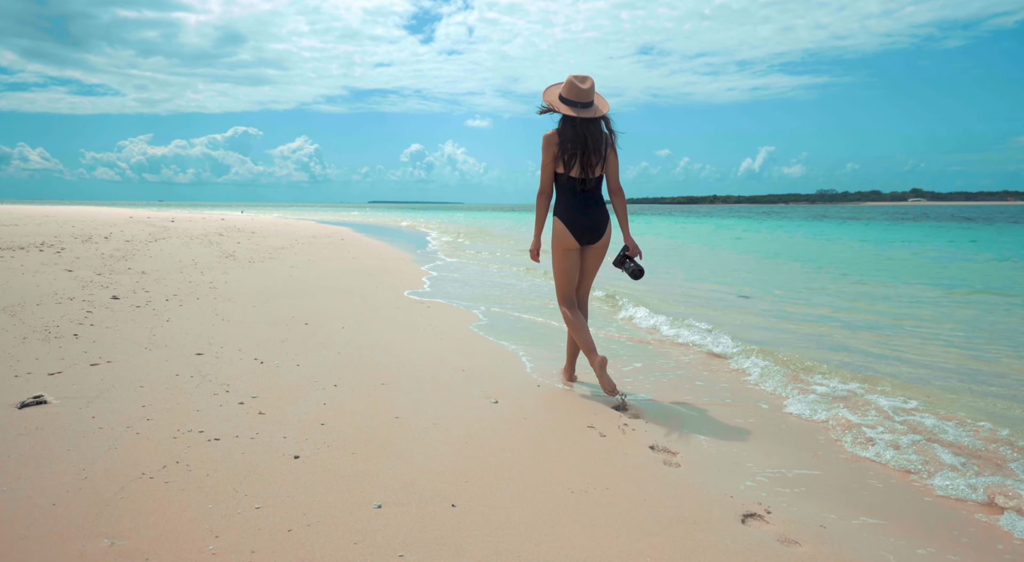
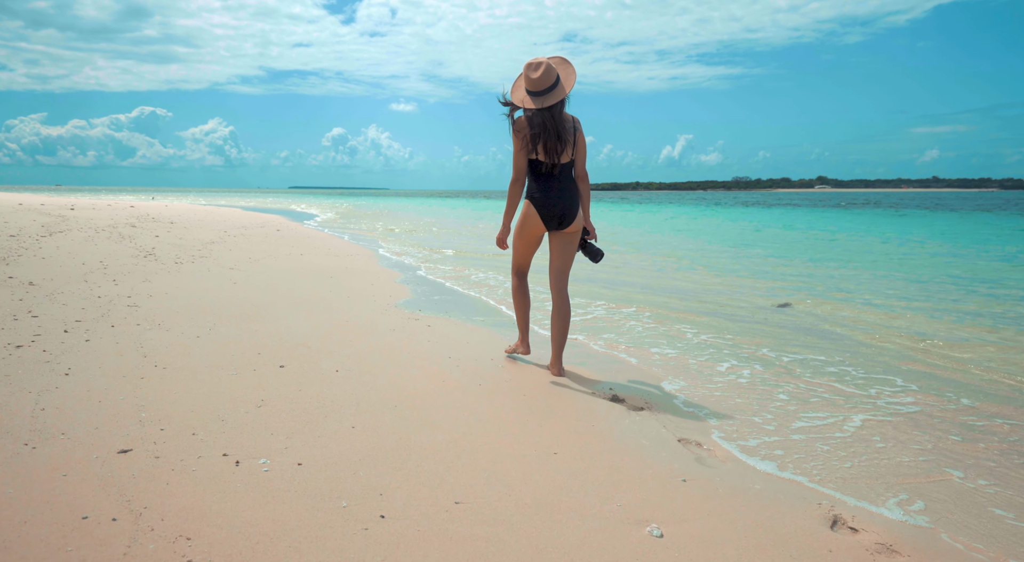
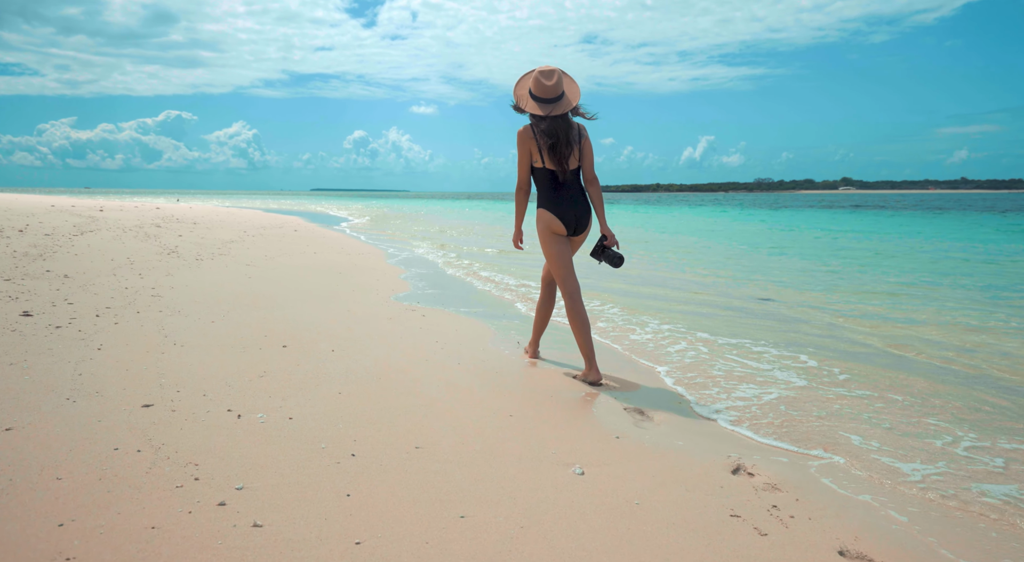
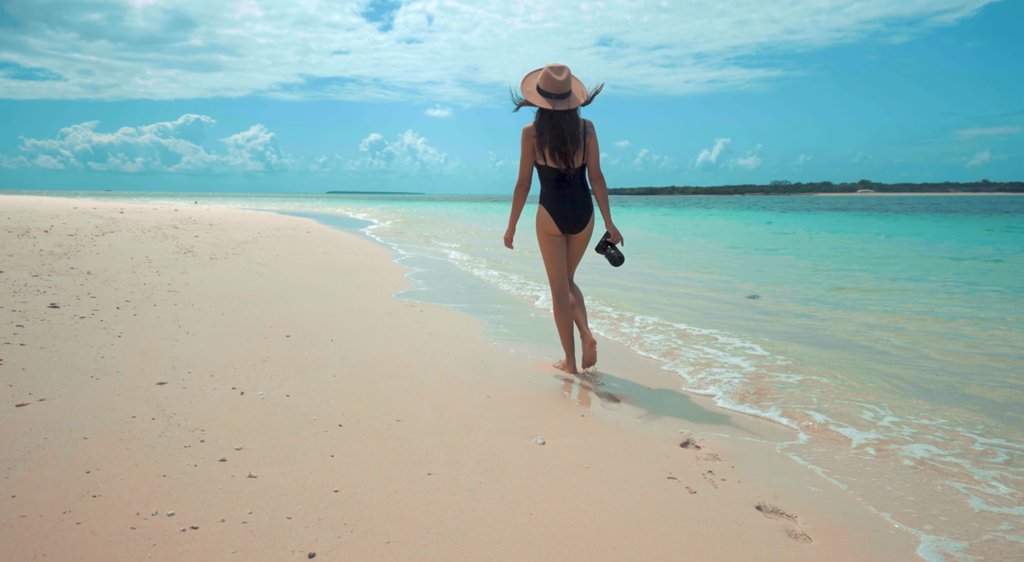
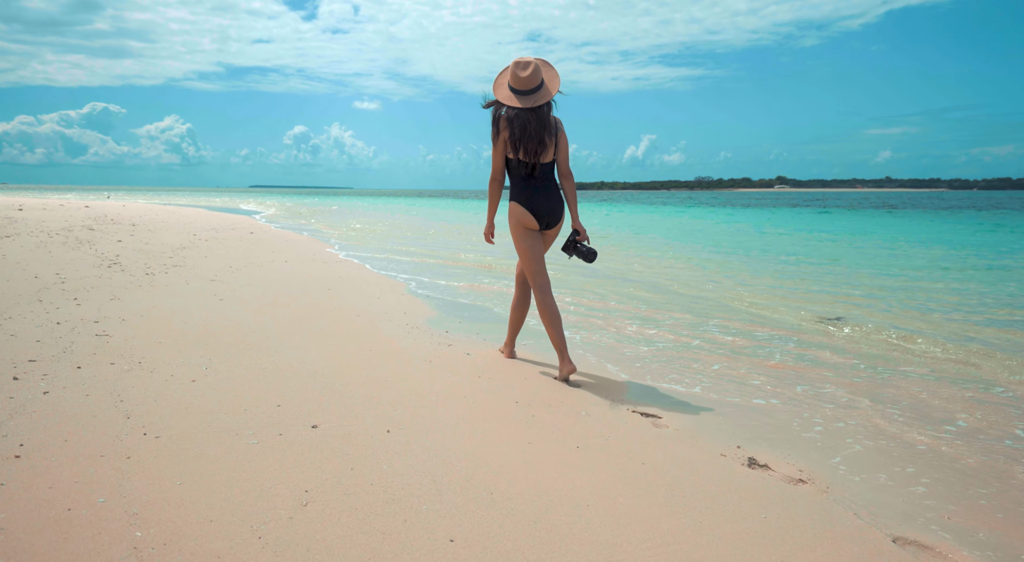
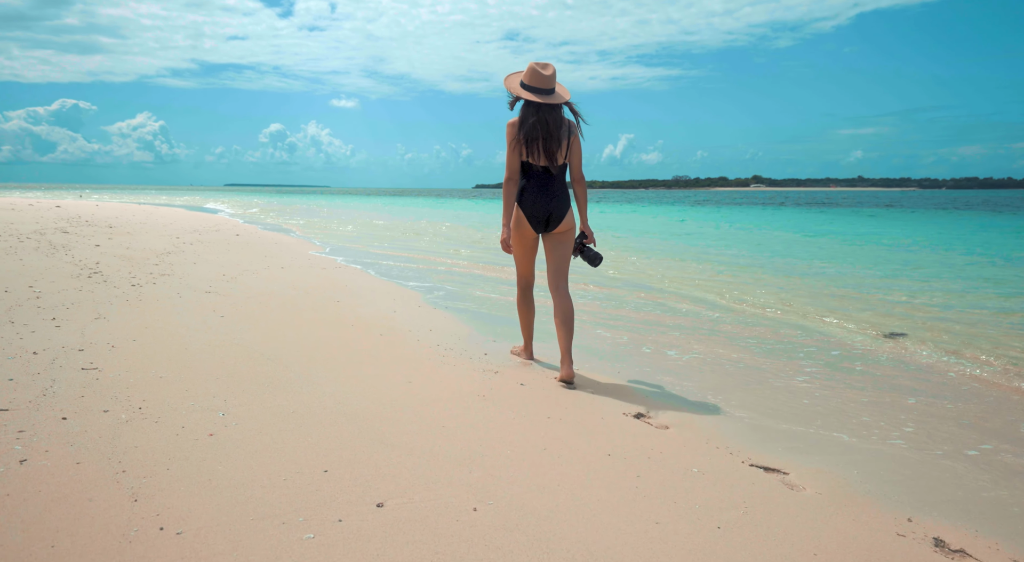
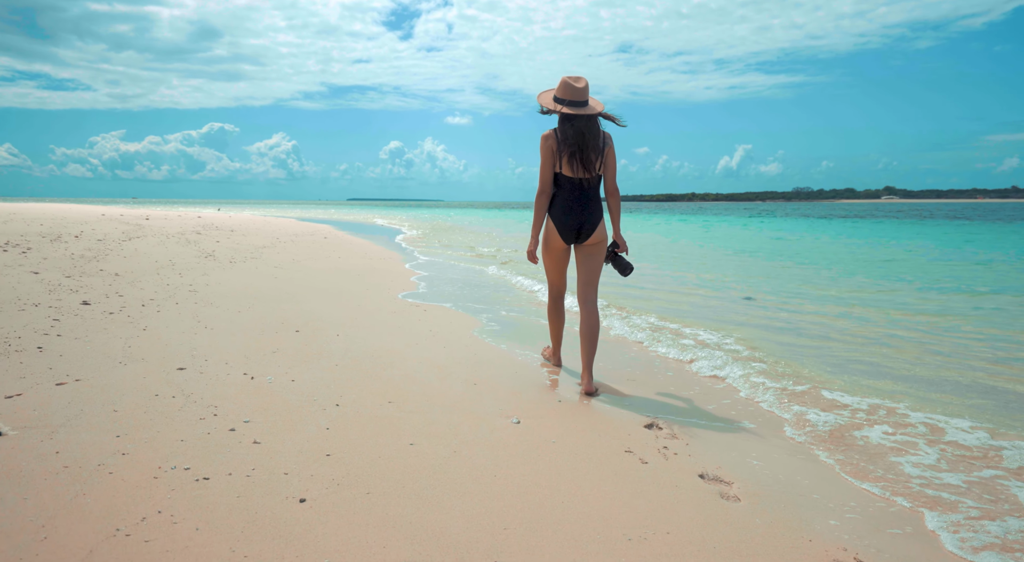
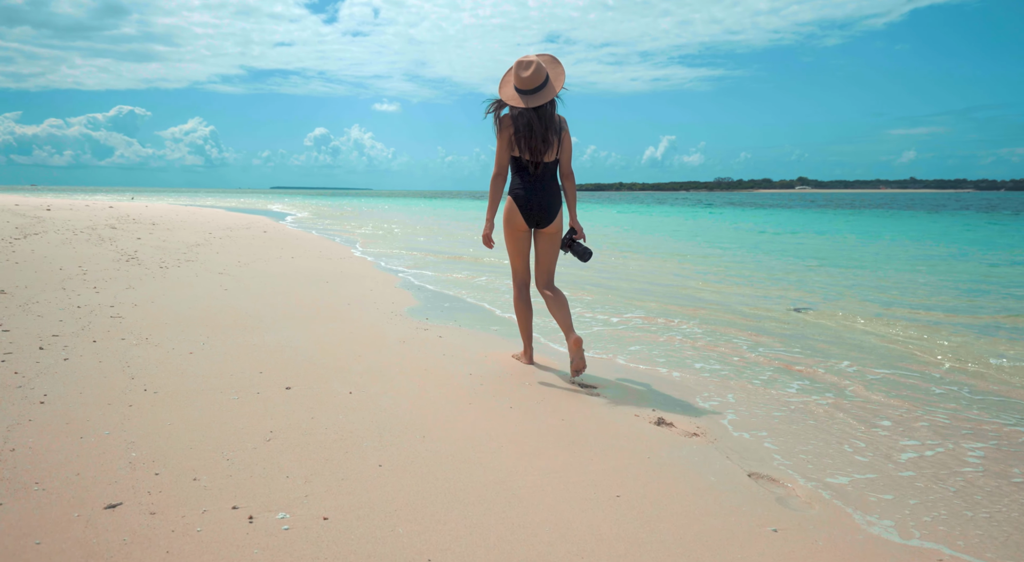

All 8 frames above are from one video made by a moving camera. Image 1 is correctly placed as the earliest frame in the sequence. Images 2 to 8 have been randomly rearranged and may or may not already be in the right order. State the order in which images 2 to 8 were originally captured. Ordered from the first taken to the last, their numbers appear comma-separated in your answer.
7, 4, 3, 2, 8, 5, 6
